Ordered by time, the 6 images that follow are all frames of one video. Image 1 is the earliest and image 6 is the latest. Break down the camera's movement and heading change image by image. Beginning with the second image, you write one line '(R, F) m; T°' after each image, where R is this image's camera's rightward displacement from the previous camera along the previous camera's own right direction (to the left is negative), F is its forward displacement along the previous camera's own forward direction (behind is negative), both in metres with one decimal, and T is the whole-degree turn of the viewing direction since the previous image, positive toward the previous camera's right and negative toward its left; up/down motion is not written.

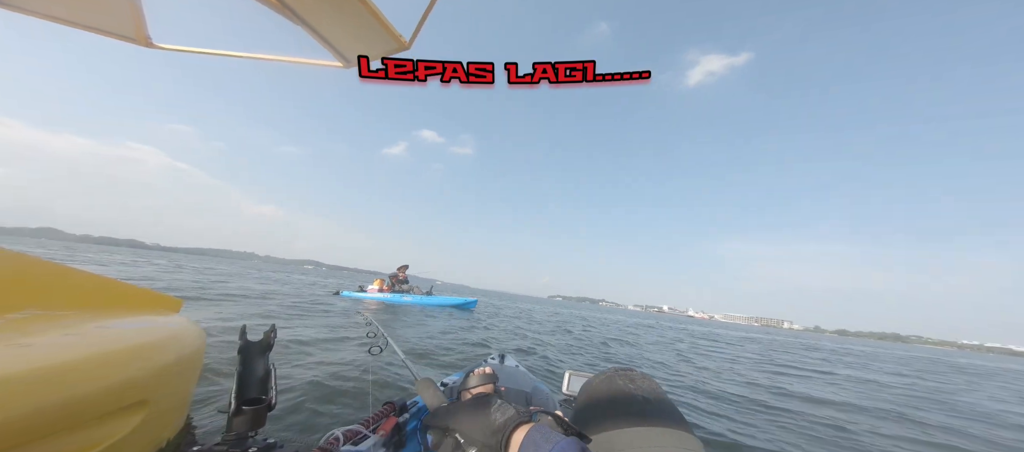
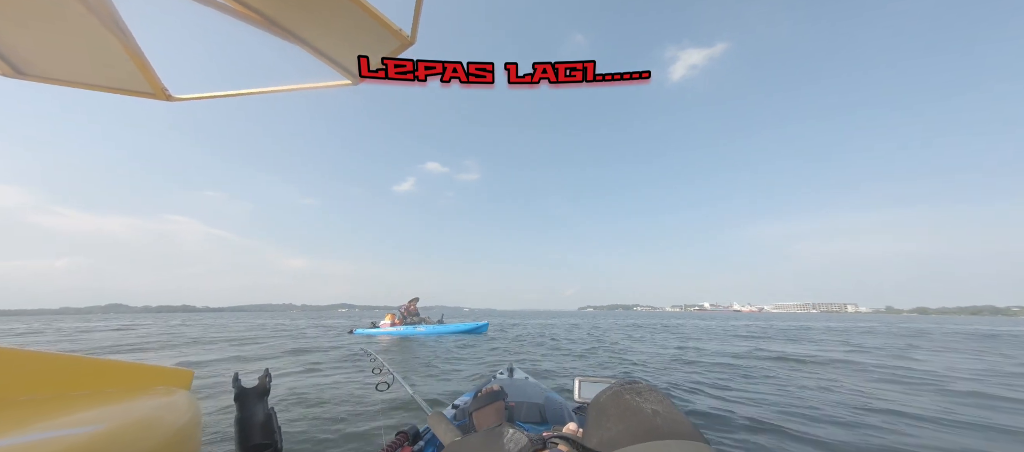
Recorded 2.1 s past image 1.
(+0.6, +0.2) m; -4°
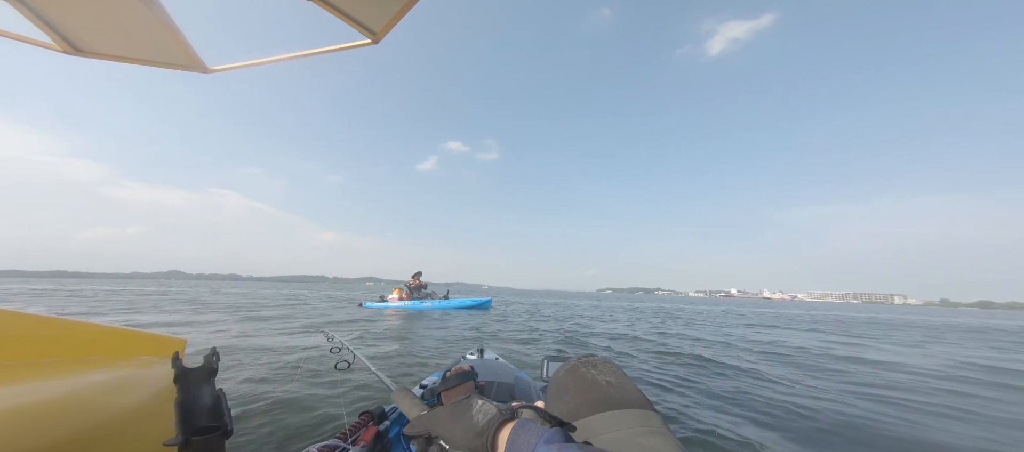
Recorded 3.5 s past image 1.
(+0.5, +0.1) m; -4°
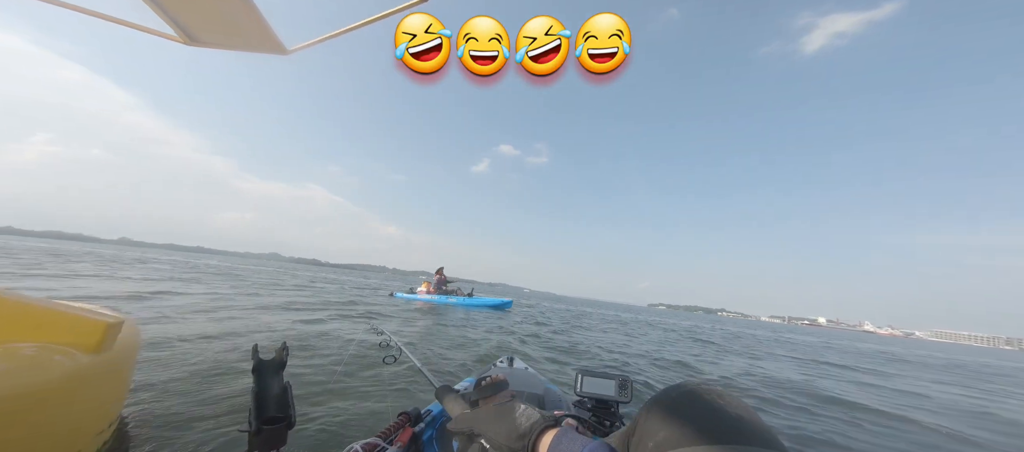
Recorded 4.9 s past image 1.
(+0.9, 0.0) m; -10°
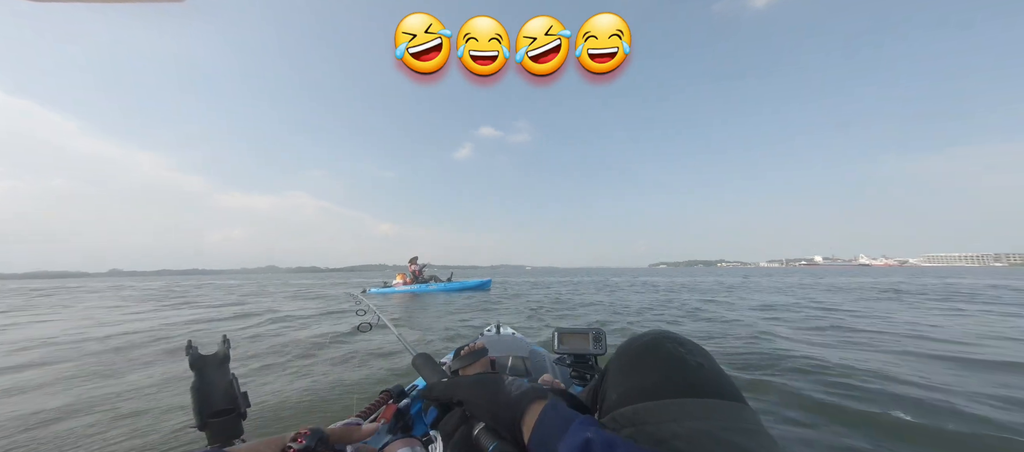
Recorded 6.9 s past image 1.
(+0.7, +0.5) m; +1°
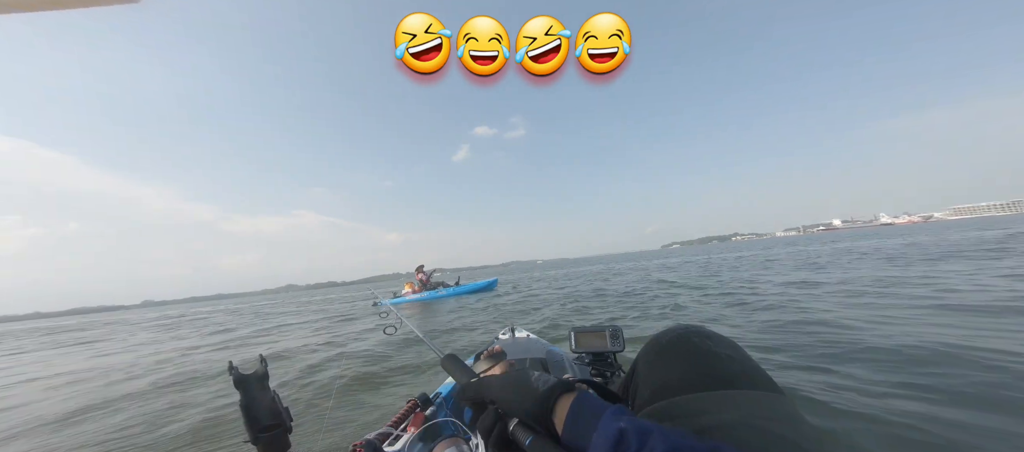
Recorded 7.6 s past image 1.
(+0.2, +0.1) m; -2°
